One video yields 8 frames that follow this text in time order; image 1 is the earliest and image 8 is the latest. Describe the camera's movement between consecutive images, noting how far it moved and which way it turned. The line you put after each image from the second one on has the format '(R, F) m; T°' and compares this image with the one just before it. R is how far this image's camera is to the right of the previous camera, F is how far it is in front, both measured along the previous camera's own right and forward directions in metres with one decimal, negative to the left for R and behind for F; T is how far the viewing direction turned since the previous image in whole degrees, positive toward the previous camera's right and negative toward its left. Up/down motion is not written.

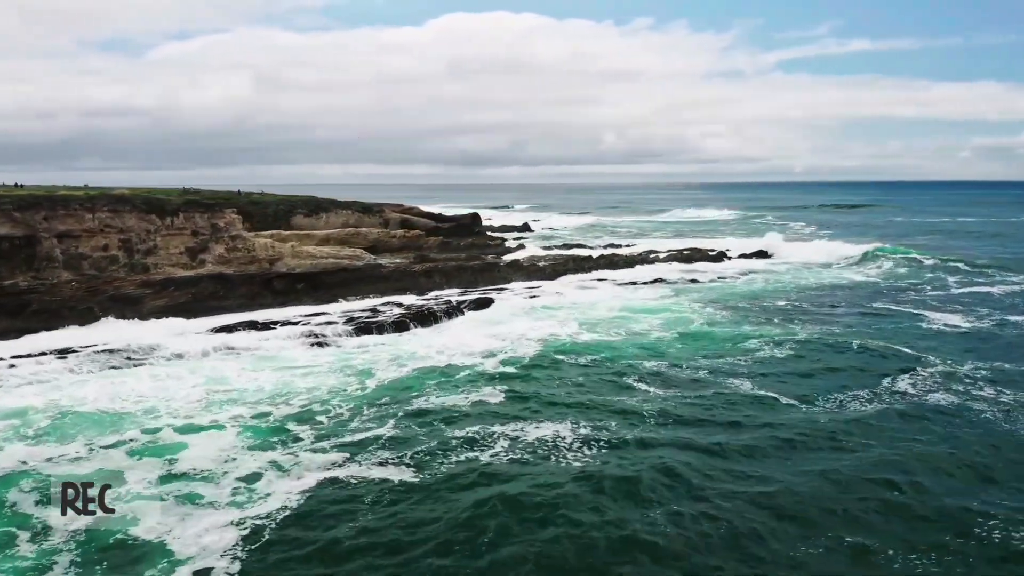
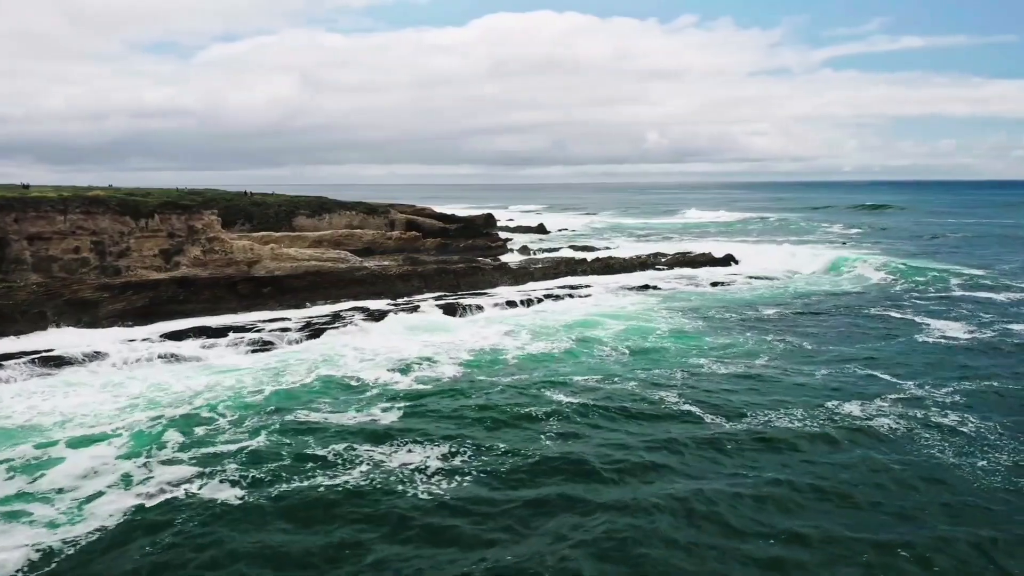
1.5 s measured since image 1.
(+2.4, +1.1) m; -3°
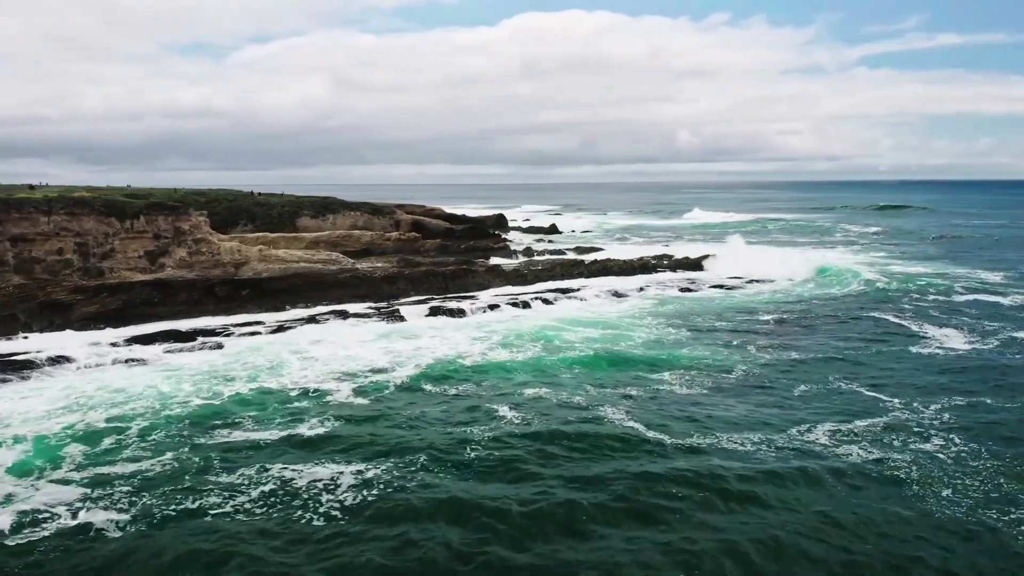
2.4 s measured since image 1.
(+1.6, +0.8) m; -2°
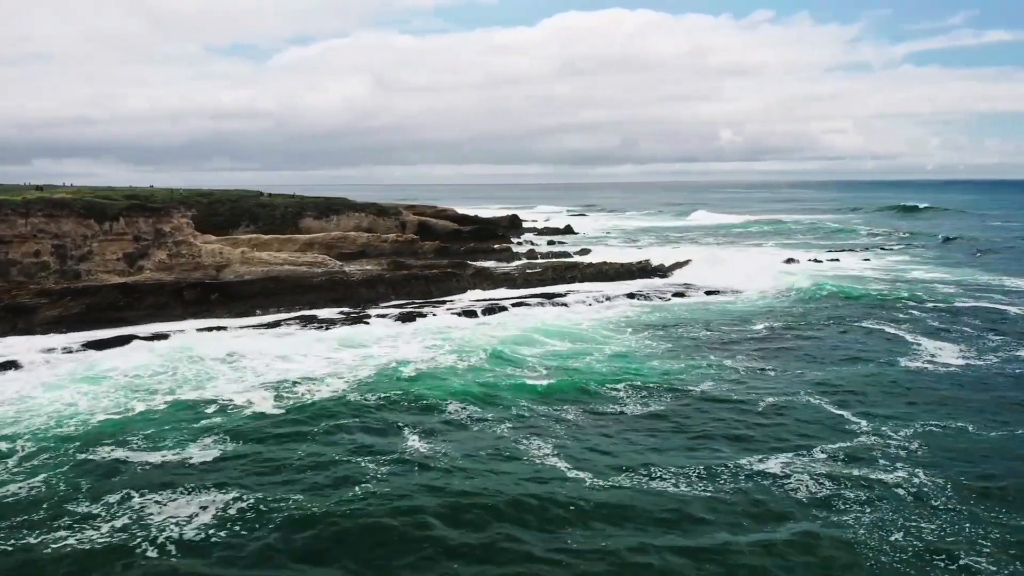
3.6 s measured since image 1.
(+2.1, +1.0) m; -2°
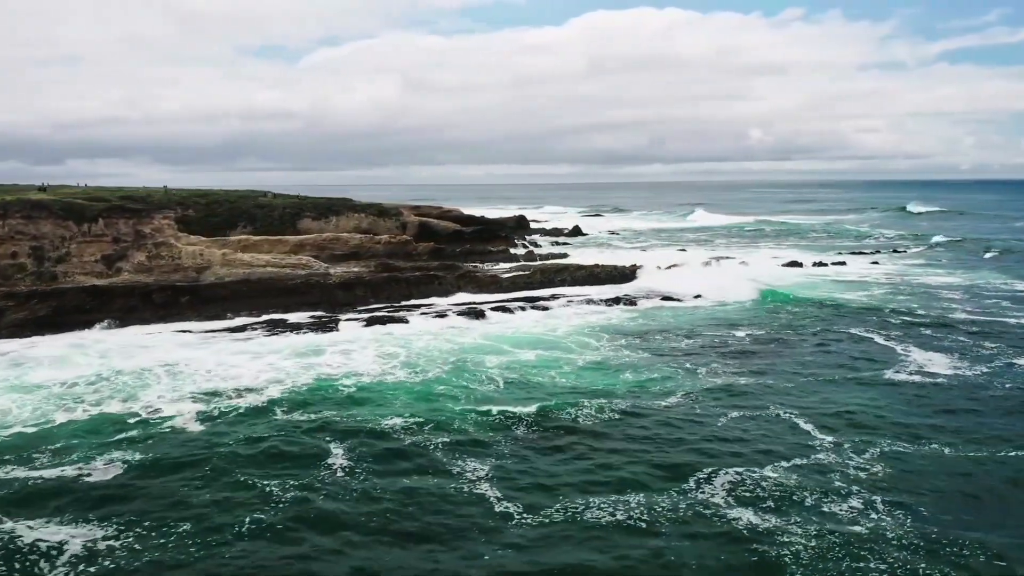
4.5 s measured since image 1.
(+1.6, +0.8) m; -2°
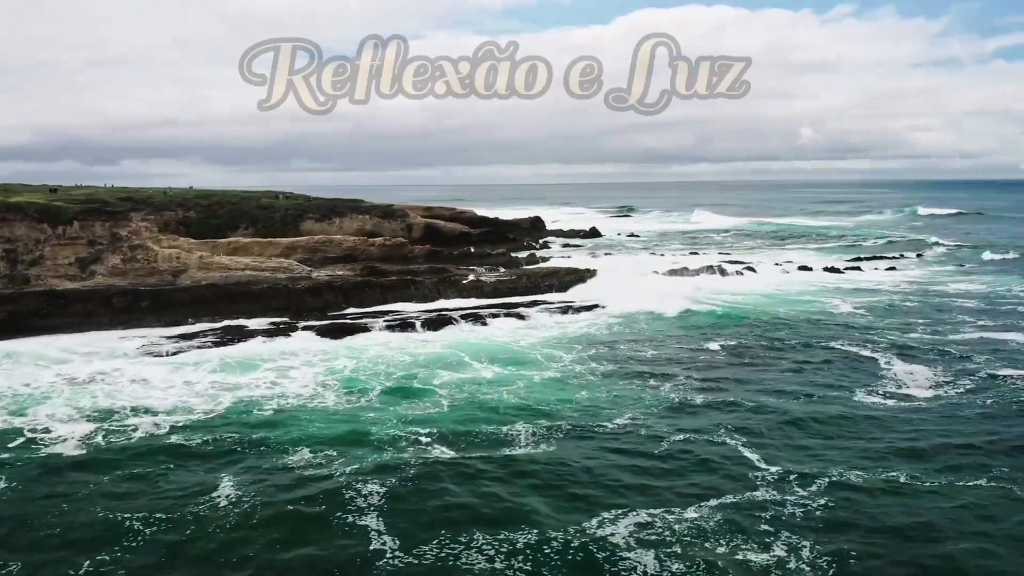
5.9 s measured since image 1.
(+2.4, +1.2) m; -3°
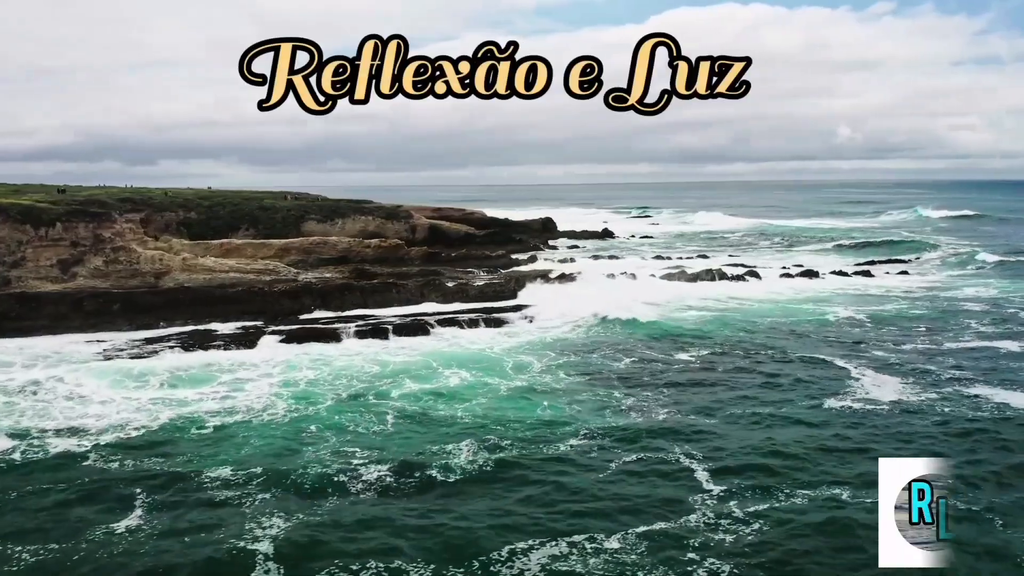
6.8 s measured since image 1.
(+1.8, +0.8) m; -2°
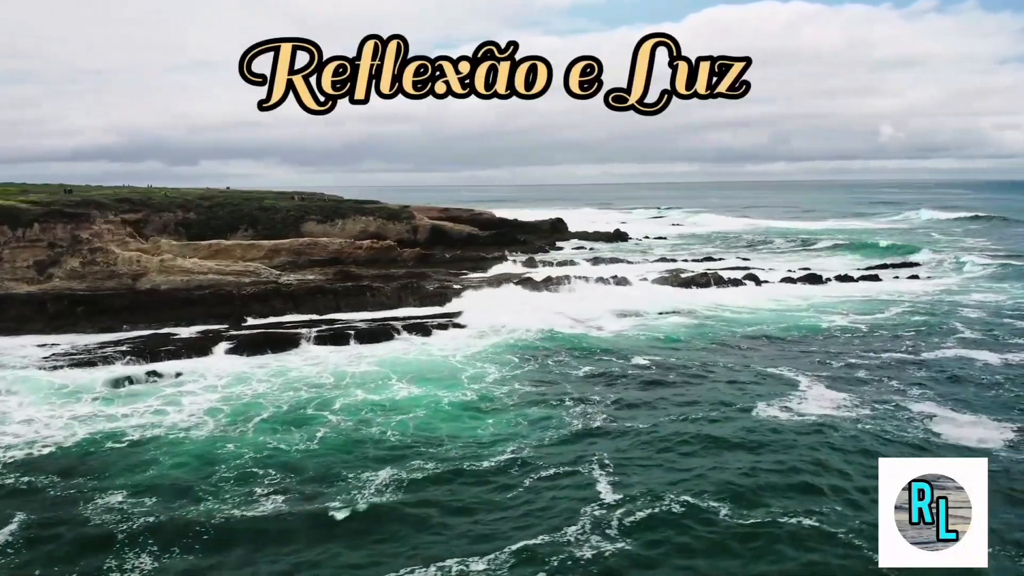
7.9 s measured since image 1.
(+2.1, +0.9) m; -2°
